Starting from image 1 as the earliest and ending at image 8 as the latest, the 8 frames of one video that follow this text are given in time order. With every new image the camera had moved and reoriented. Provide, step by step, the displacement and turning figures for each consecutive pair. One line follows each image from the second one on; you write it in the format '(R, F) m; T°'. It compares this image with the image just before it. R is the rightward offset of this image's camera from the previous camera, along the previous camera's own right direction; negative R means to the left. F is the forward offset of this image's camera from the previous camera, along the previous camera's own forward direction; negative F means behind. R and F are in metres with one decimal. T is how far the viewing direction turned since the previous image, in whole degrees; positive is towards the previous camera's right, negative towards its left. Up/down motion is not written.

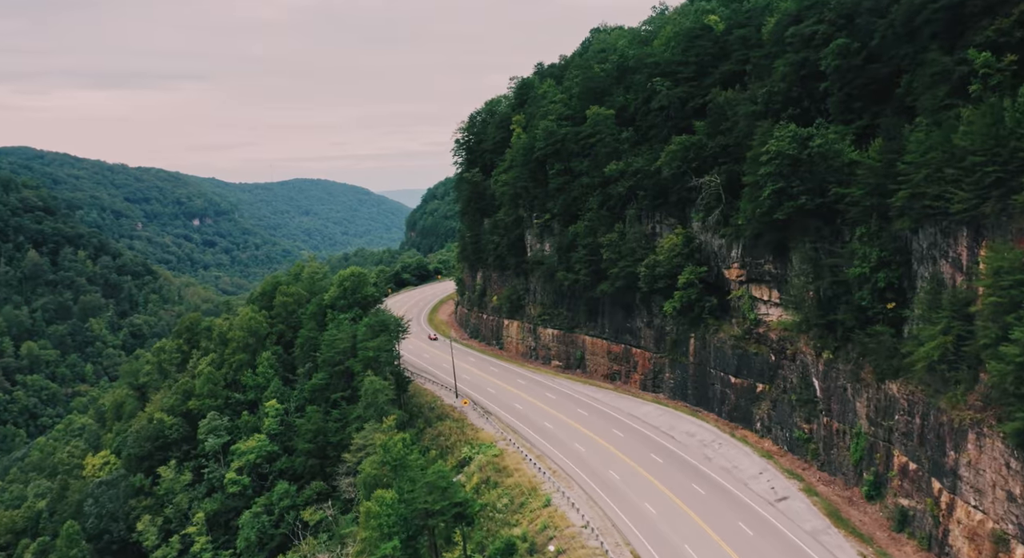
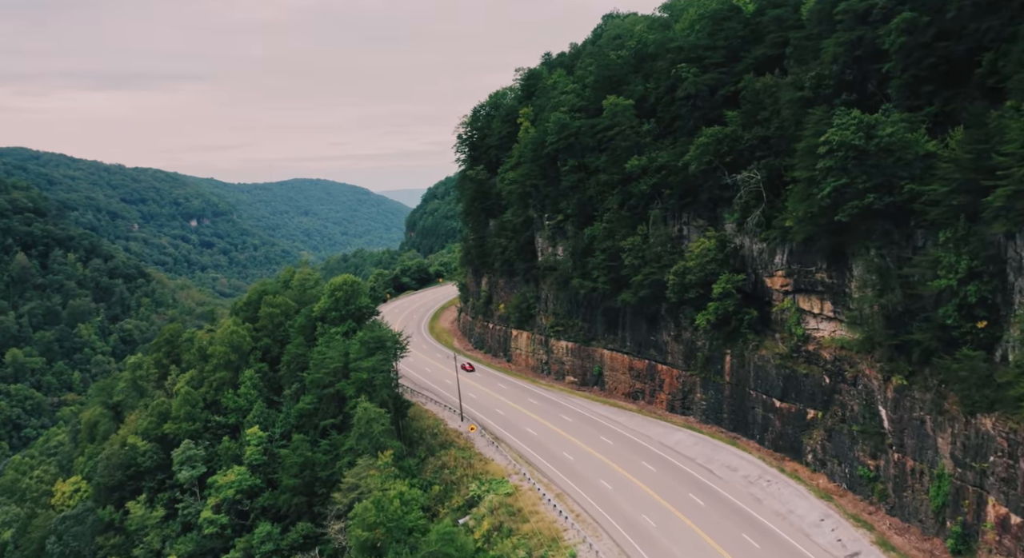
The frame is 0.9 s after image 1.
(-0.8, +6.3) m; 0°
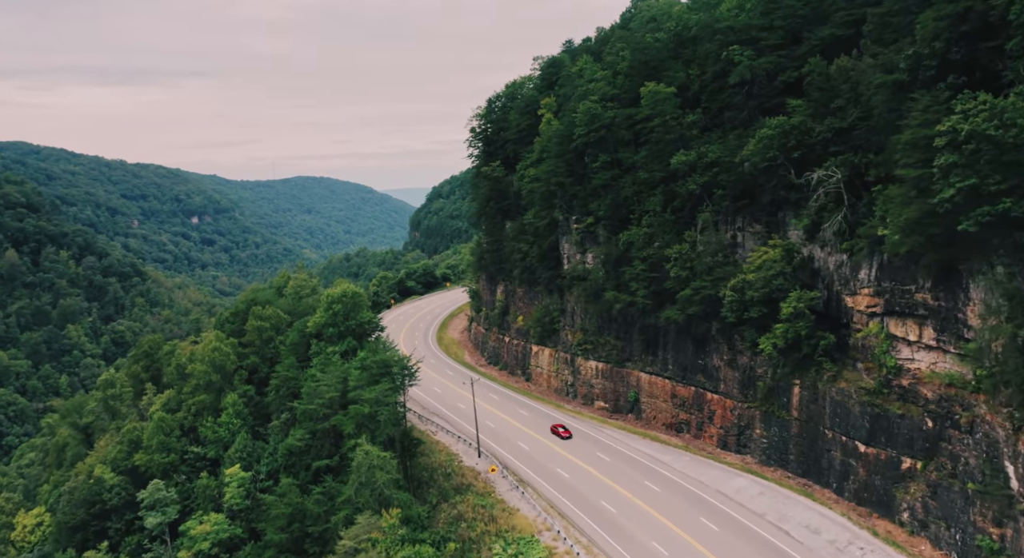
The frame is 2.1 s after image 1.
(-1.4, +7.5) m; 0°
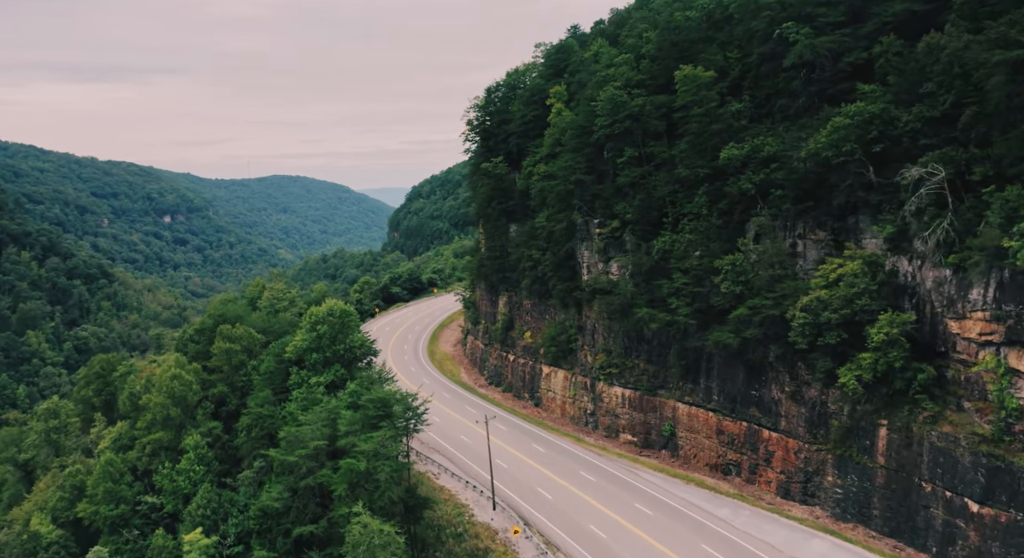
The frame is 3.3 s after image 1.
(-2.1, +7.6) m; +2°
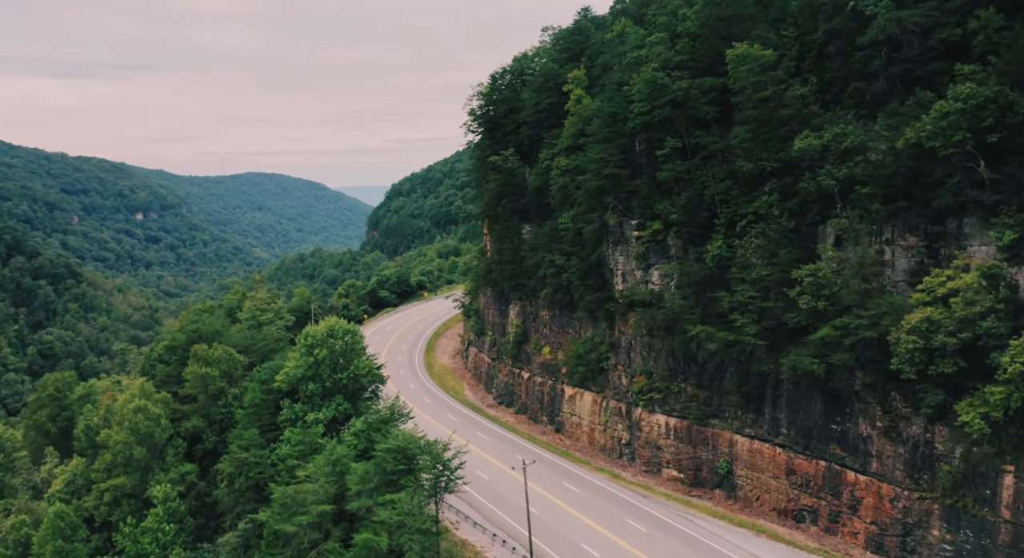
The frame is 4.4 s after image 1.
(-2.5, +6.6) m; +2°
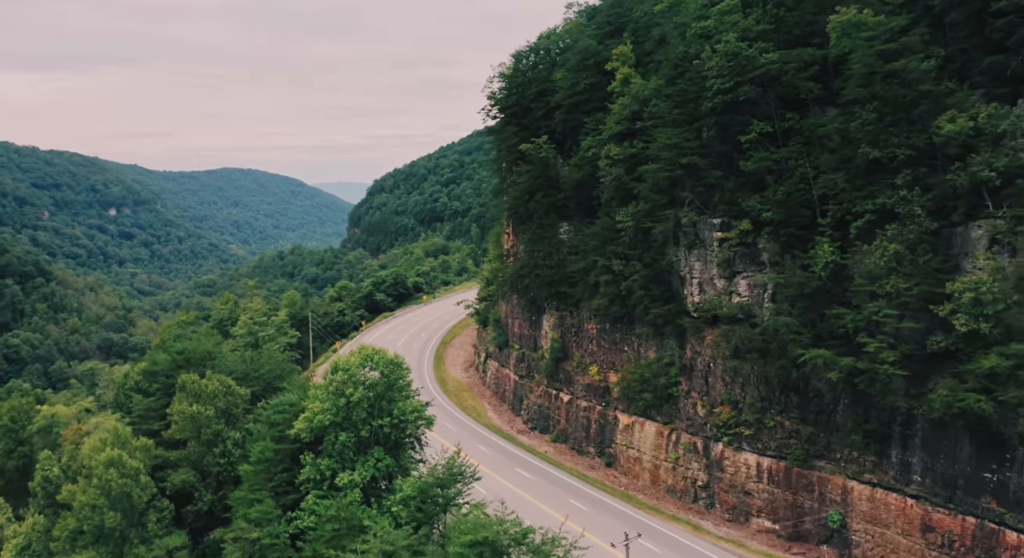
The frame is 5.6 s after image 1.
(-3.4, +7.2) m; +2°
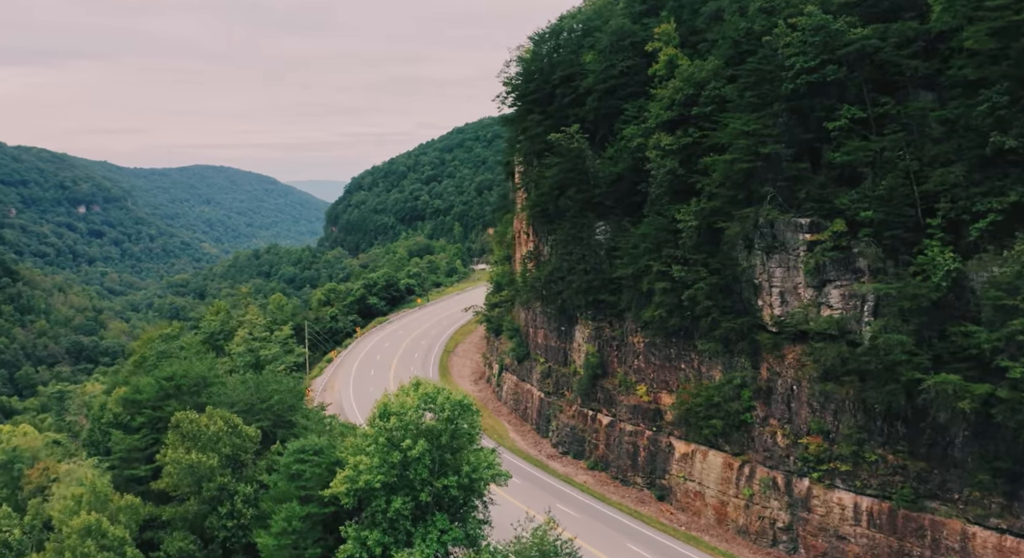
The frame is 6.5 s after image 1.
(-2.9, +5.3) m; +2°
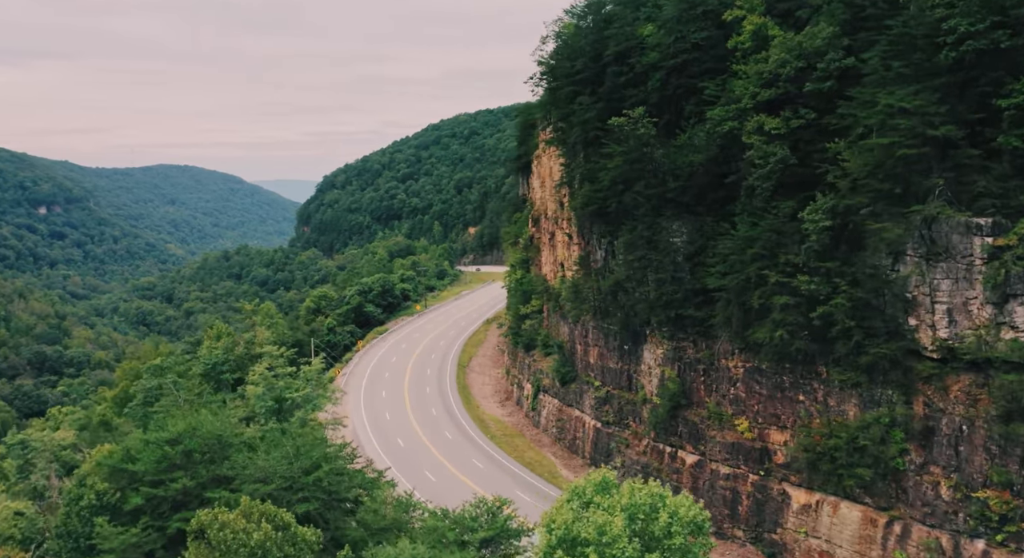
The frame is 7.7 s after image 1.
(-4.0, +6.7) m; +2°
